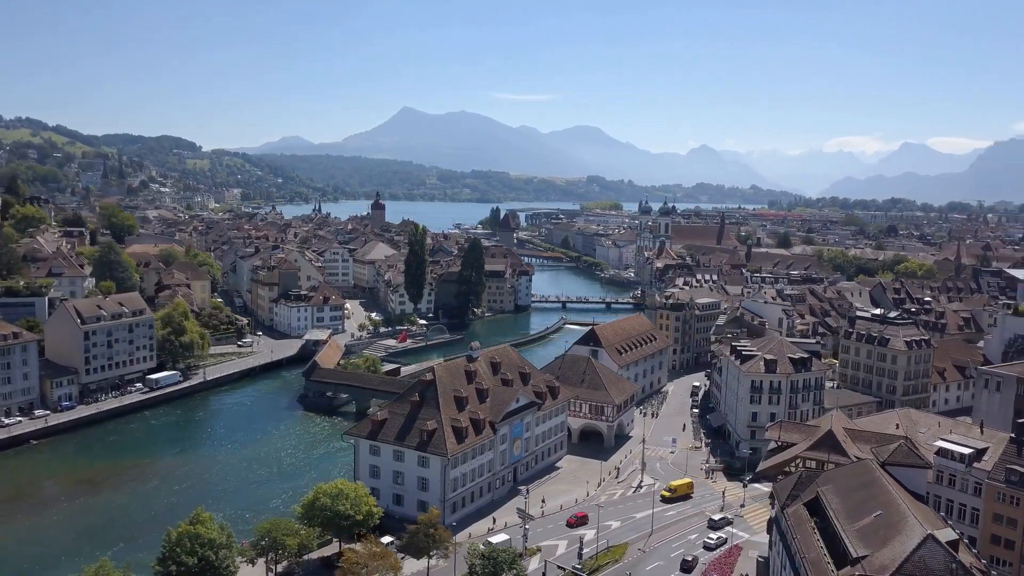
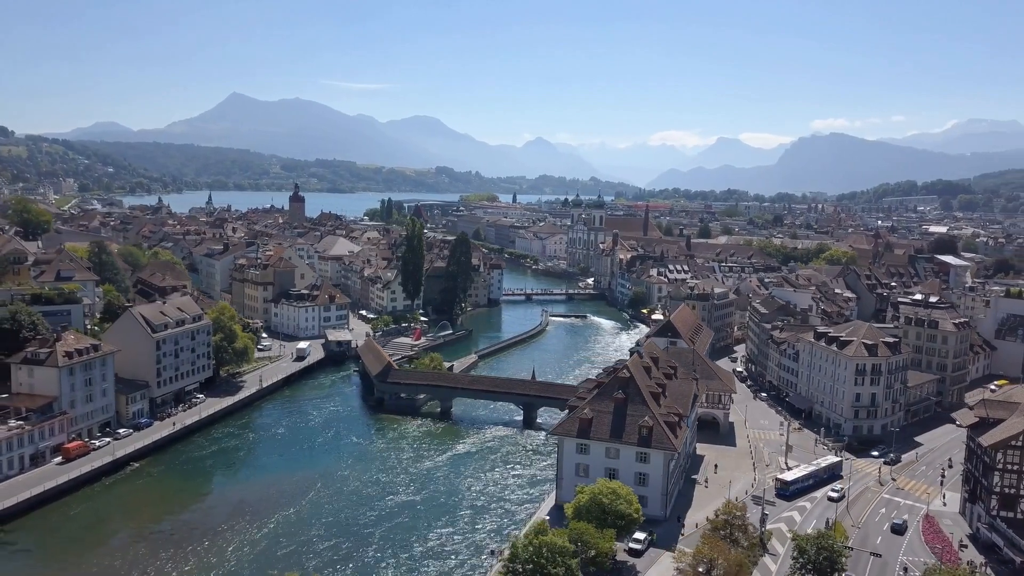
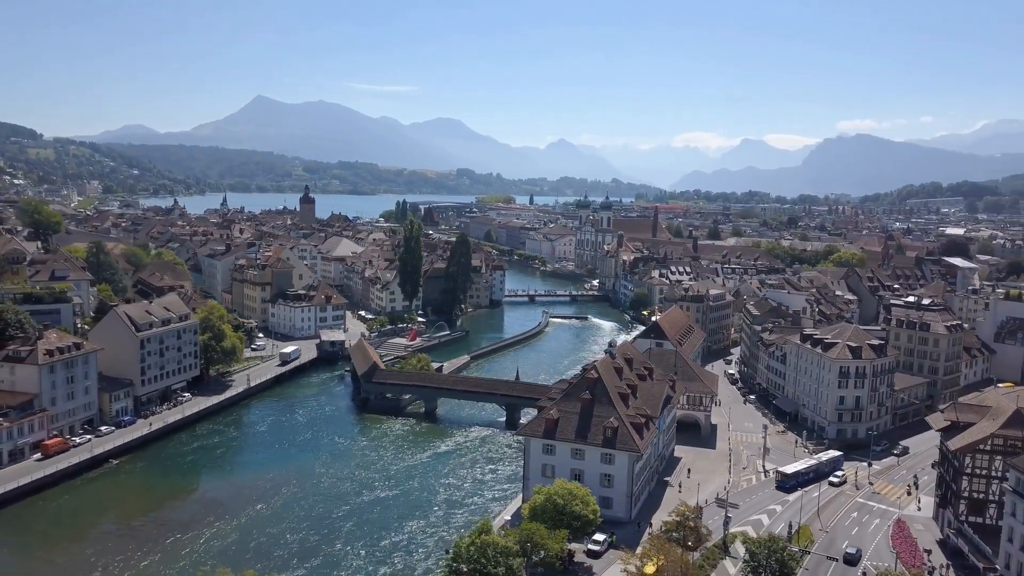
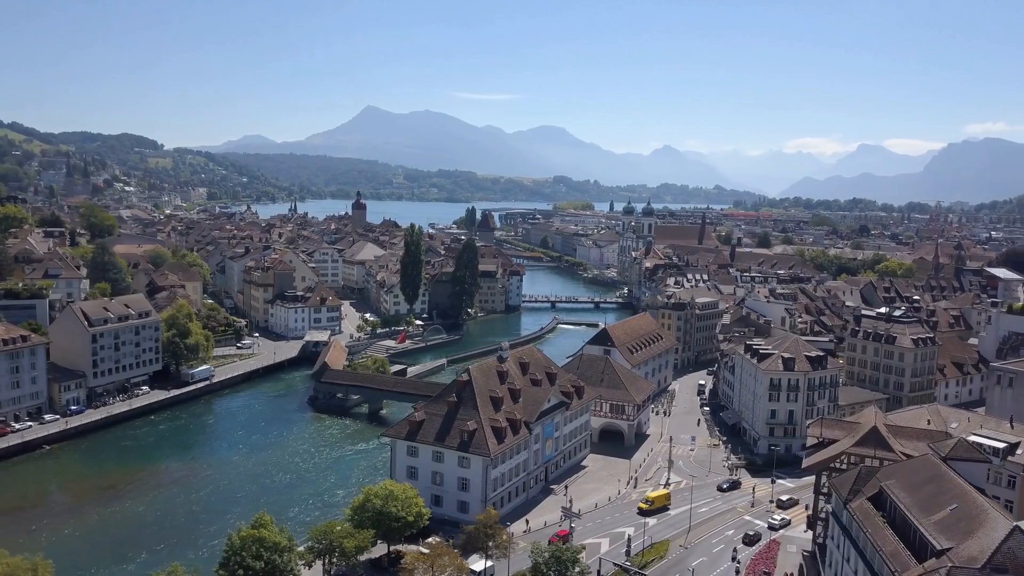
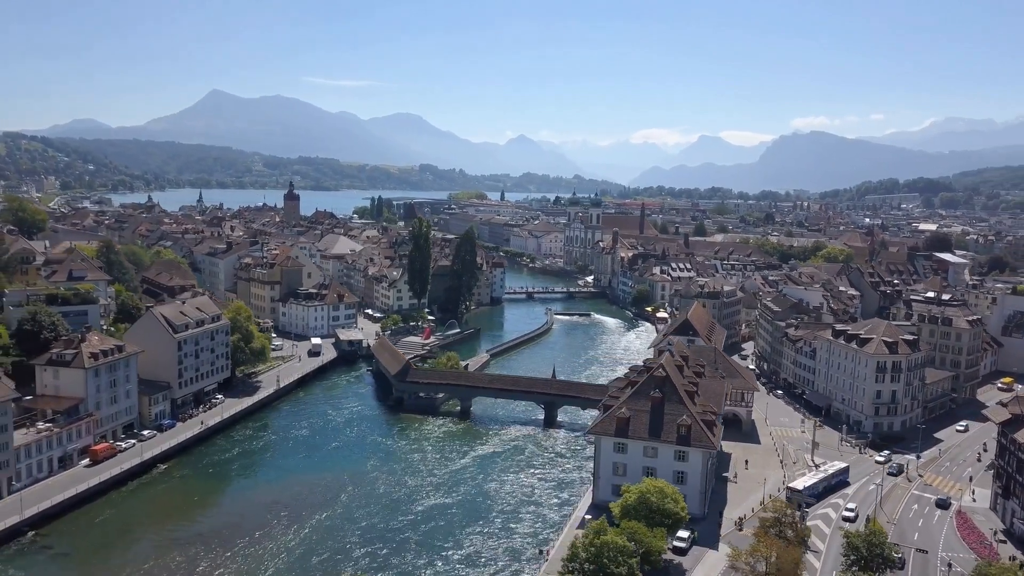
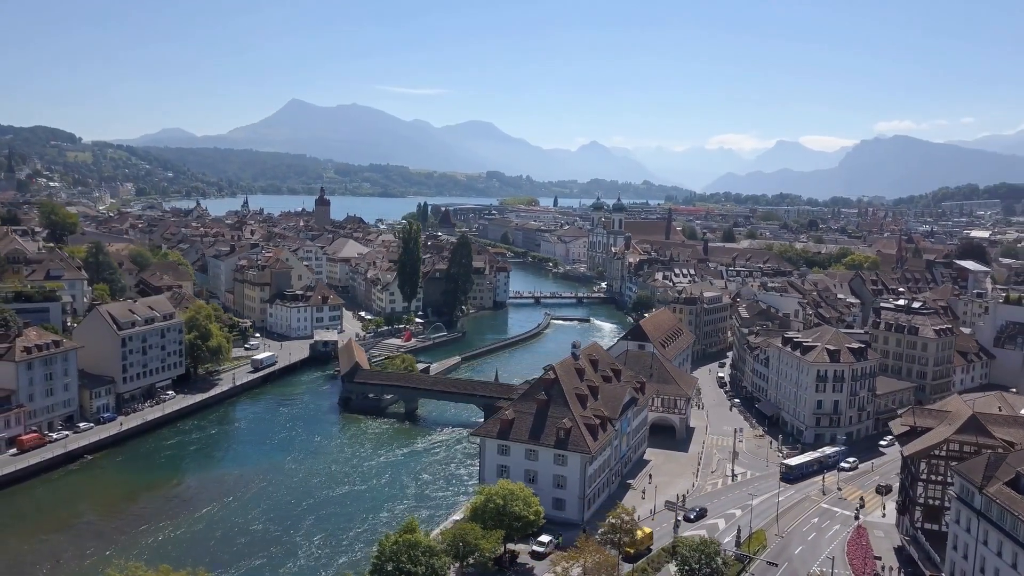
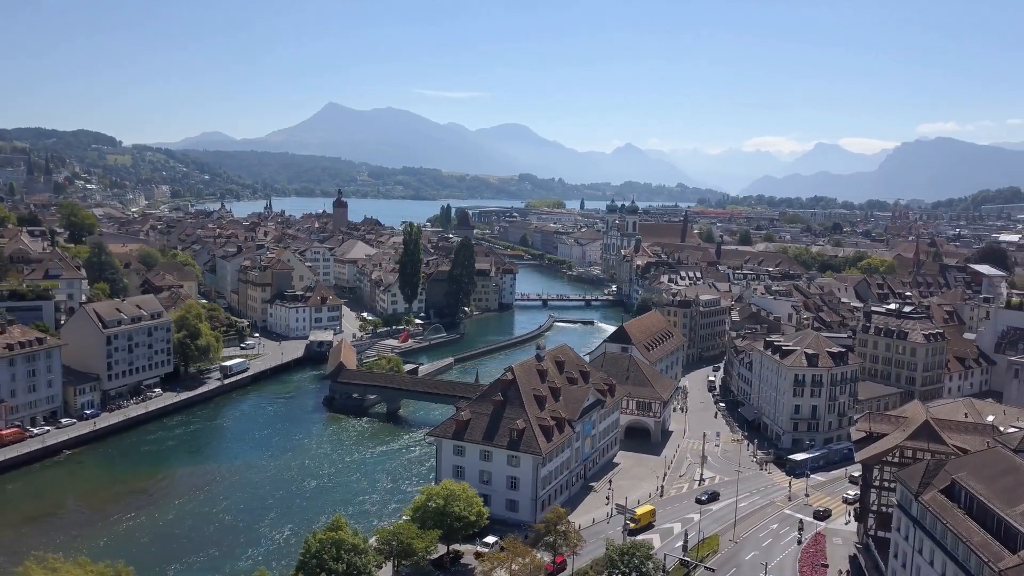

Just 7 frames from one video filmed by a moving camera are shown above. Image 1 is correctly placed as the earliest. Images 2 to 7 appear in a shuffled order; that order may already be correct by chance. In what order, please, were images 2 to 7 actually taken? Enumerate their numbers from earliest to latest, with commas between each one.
4, 7, 6, 3, 2, 5
